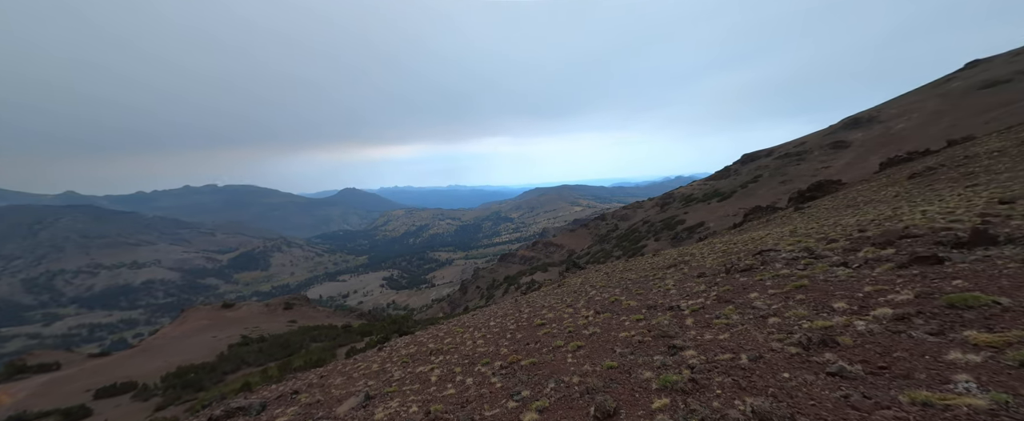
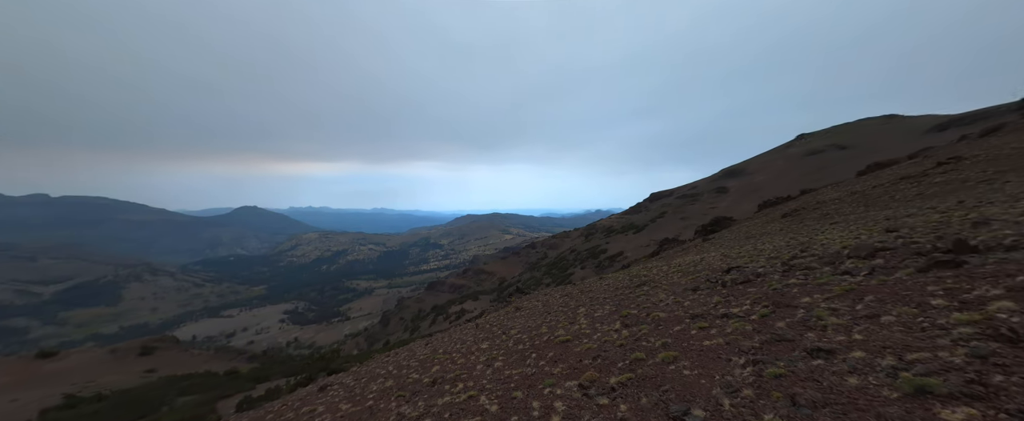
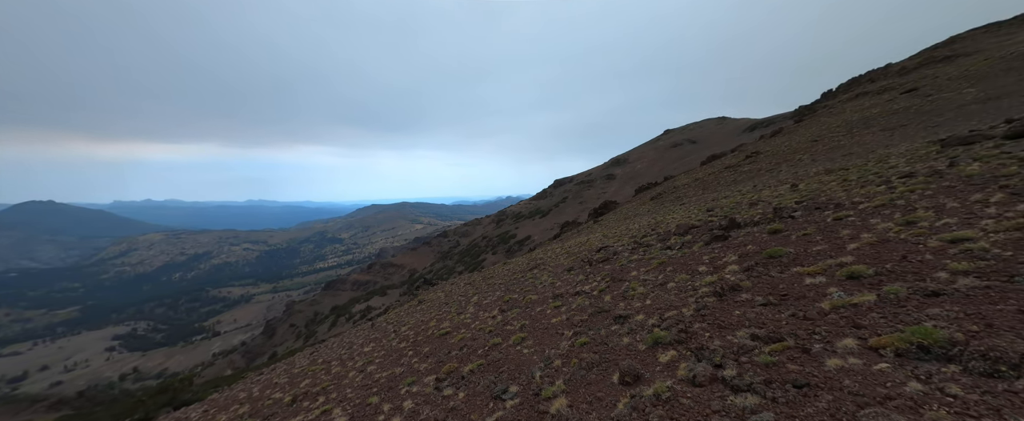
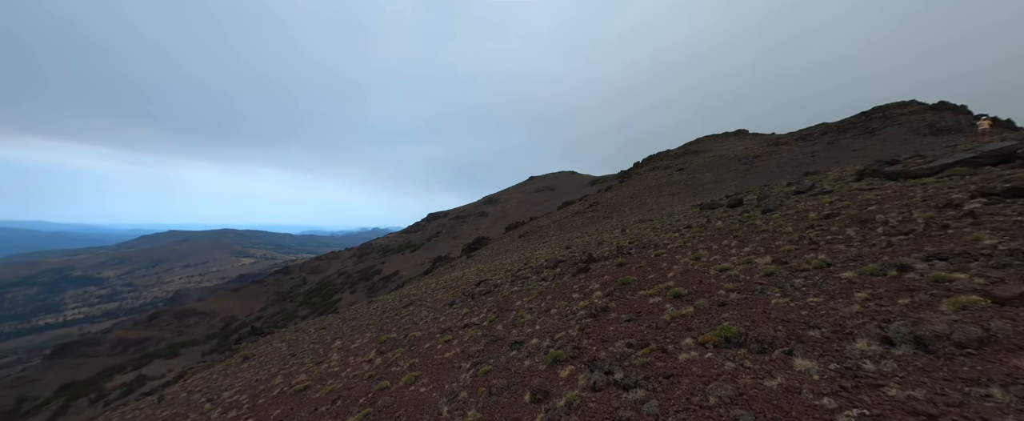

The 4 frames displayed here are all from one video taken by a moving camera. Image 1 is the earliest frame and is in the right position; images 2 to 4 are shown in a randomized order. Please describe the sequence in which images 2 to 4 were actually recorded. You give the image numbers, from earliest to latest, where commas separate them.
3, 4, 2
